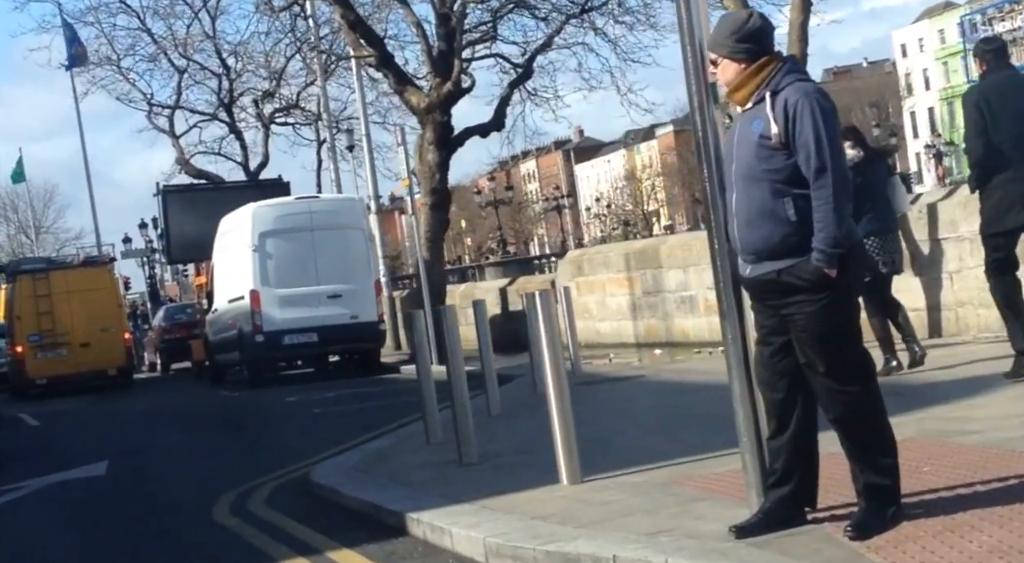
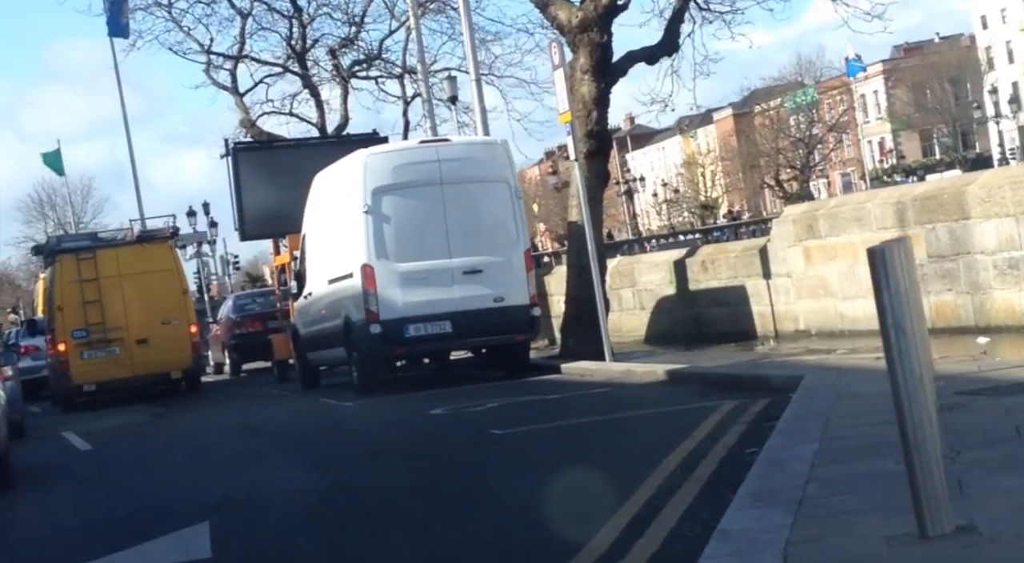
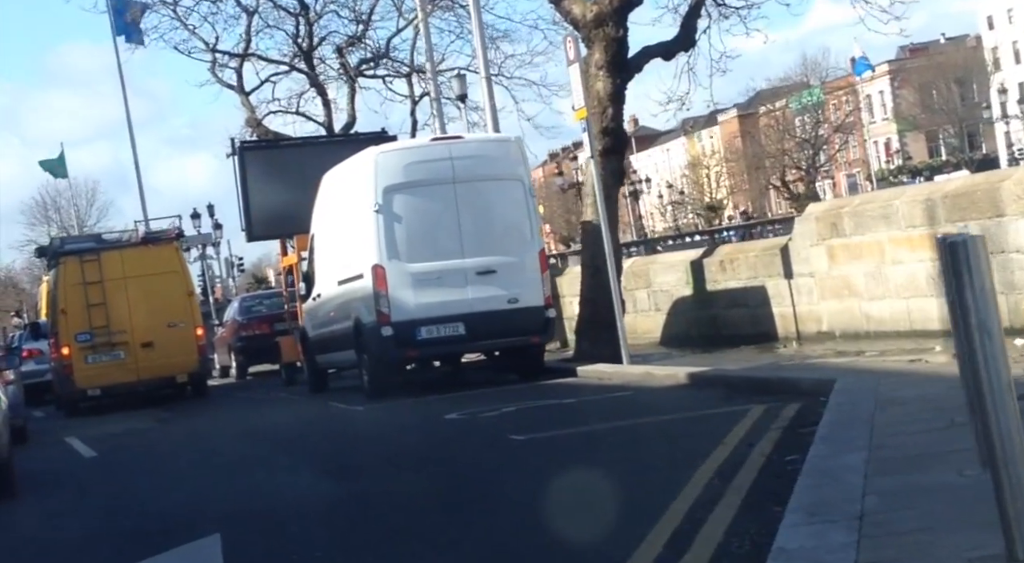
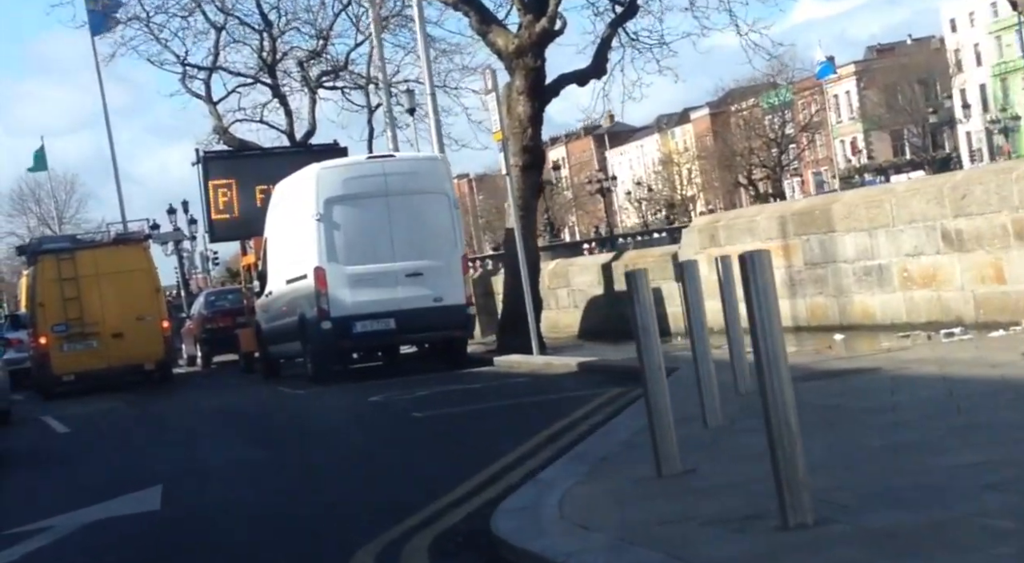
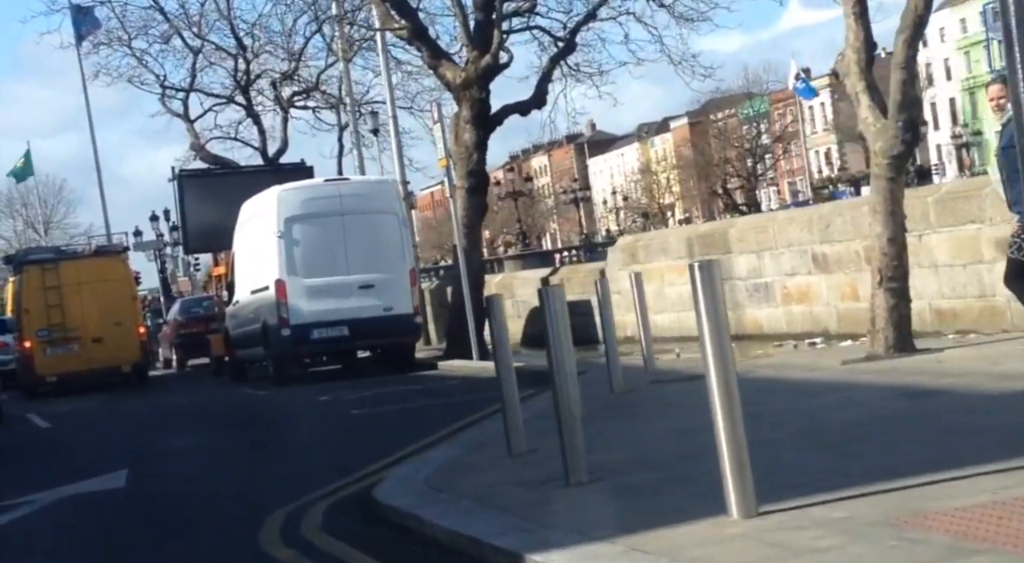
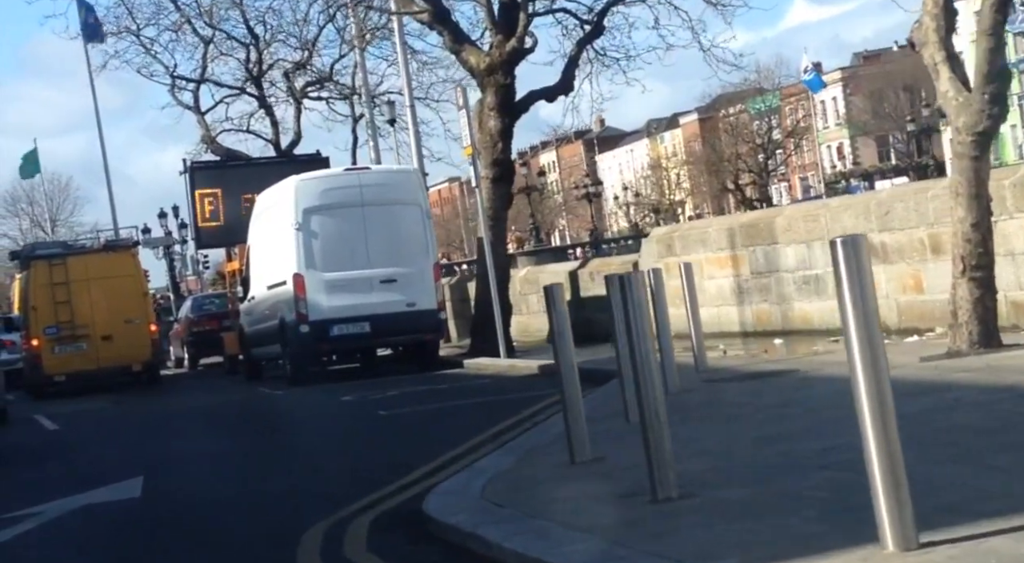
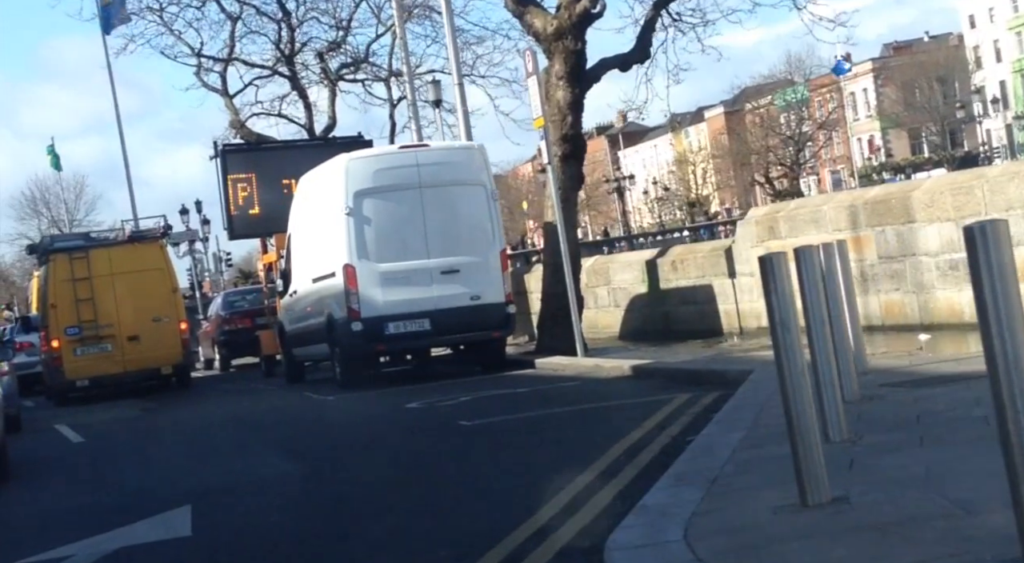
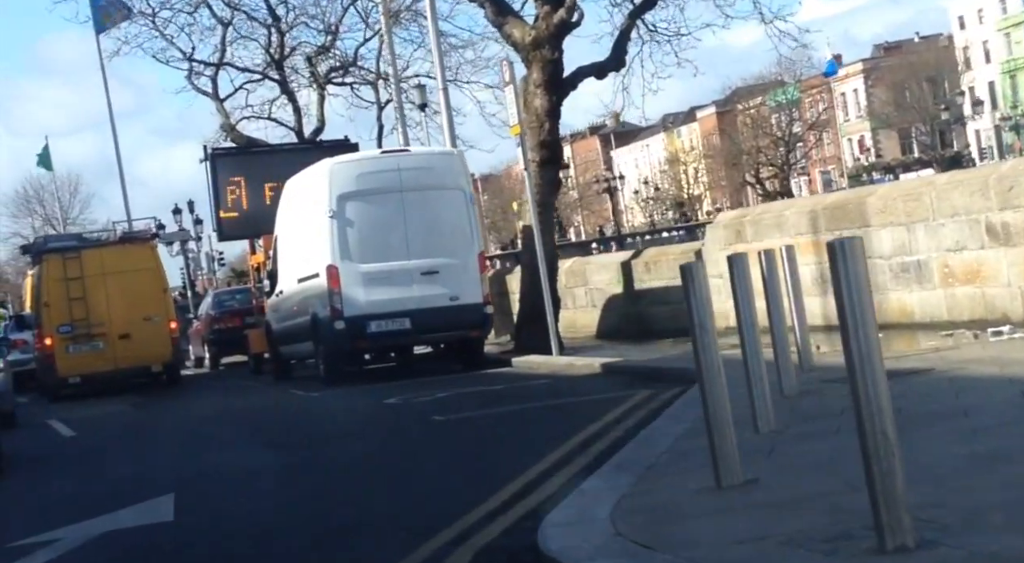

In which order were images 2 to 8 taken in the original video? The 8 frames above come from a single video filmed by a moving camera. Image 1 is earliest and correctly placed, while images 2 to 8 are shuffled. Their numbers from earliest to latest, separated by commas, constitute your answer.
5, 6, 4, 8, 7, 2, 3
